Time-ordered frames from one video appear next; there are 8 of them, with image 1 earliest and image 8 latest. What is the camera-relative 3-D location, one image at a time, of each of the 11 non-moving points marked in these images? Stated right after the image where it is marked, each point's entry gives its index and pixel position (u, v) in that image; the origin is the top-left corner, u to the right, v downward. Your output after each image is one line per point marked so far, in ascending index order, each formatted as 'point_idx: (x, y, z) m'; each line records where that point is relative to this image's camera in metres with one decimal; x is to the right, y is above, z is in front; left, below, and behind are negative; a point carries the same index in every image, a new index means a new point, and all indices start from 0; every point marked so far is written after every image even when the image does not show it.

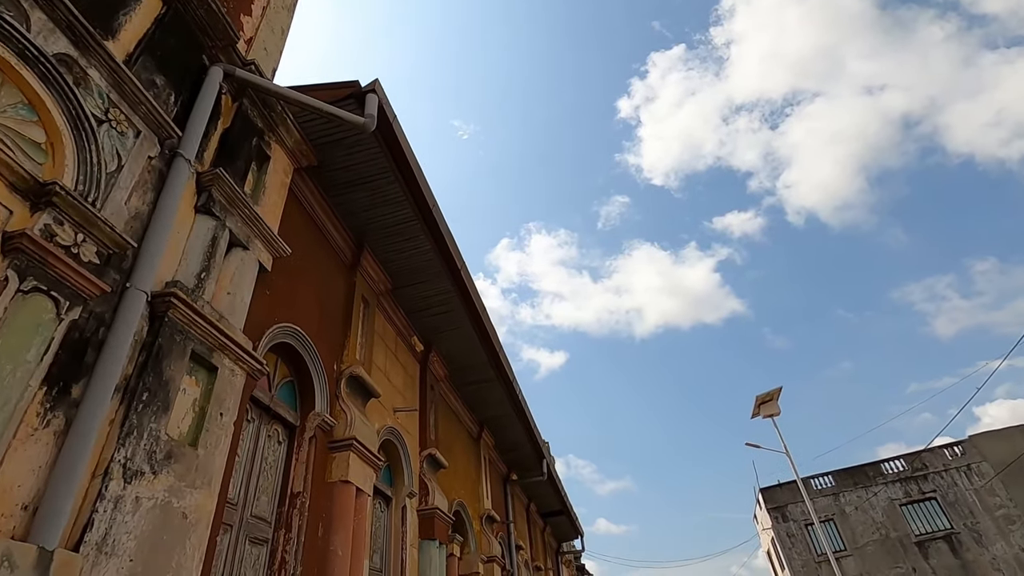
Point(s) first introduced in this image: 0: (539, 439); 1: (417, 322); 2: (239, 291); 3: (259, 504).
0: (+0.6, -3.4, +12.2) m
1: (-1.4, -0.5, +8.0) m
2: (-2.0, 0.0, +4.0) m
3: (-2.0, -1.7, +4.3) m
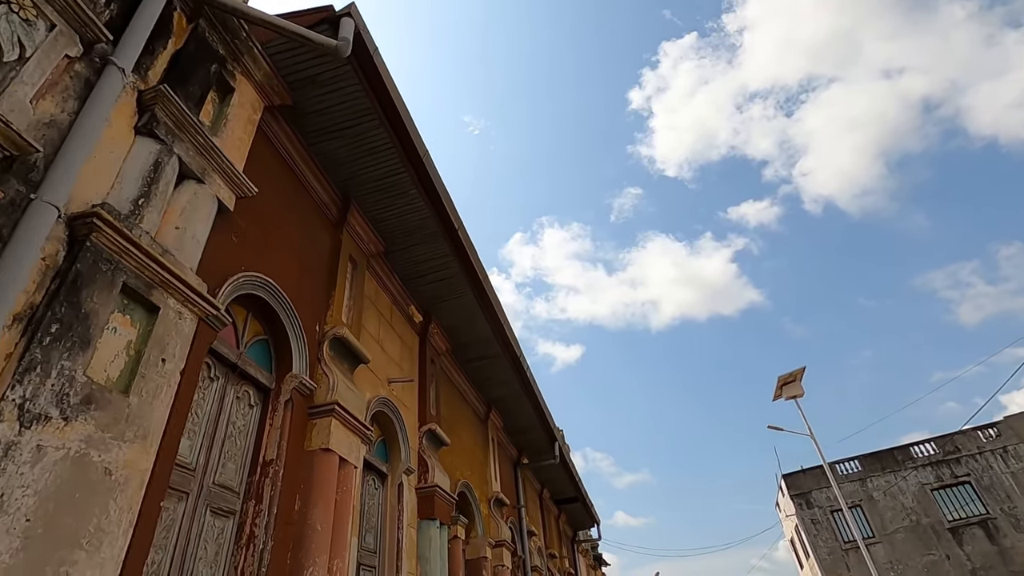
0: (+0.8, -2.9, +11.7) m
1: (-1.4, 0.0, +7.5) m
2: (-2.1, +0.4, +3.5) m
3: (-2.0, -1.3, +3.8) m
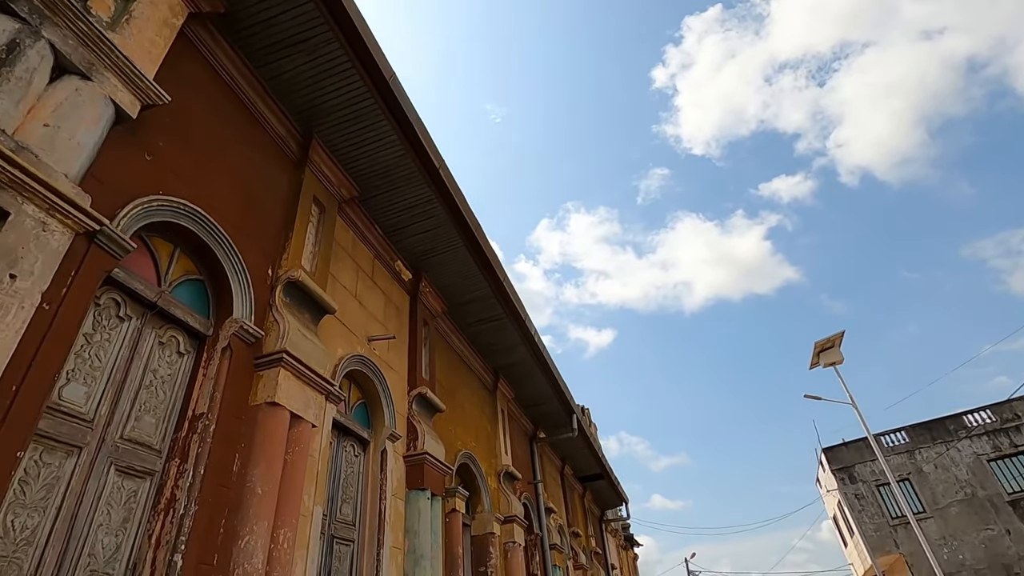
0: (+1.1, -2.1, +11.0) m
1: (-1.4, +0.6, +6.8) m
2: (-2.4, +0.9, +2.9) m
3: (-2.2, -0.8, +3.2) m
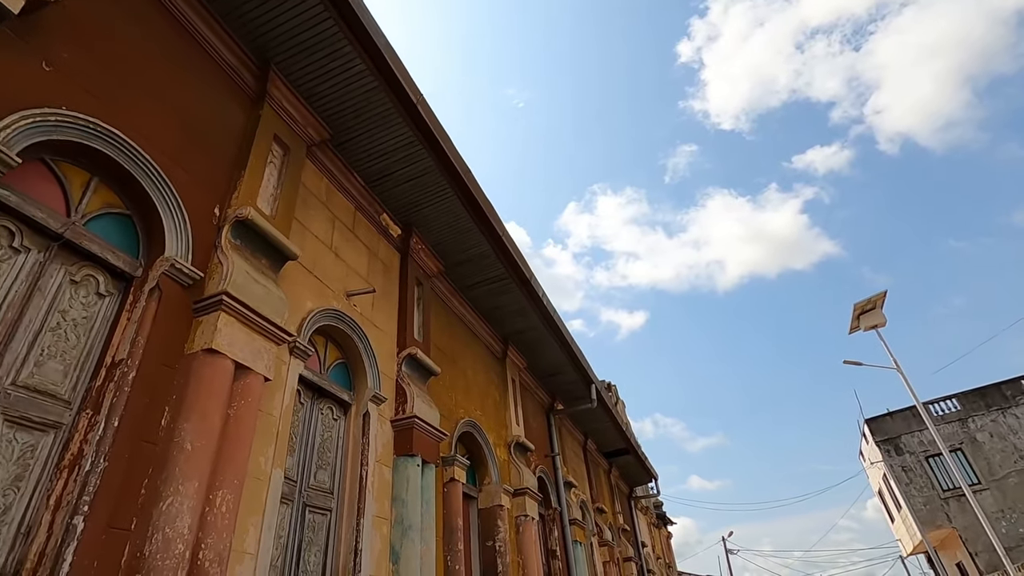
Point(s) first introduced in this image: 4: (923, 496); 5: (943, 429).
0: (+1.4, -1.4, +10.4) m
1: (-1.5, +1.1, +6.3) m
2: (-2.7, +1.2, +2.4) m
3: (-2.5, -0.4, +2.8) m
4: (+14.0, -7.1, +18.4) m
5: (+15.9, -5.2, +19.8) m
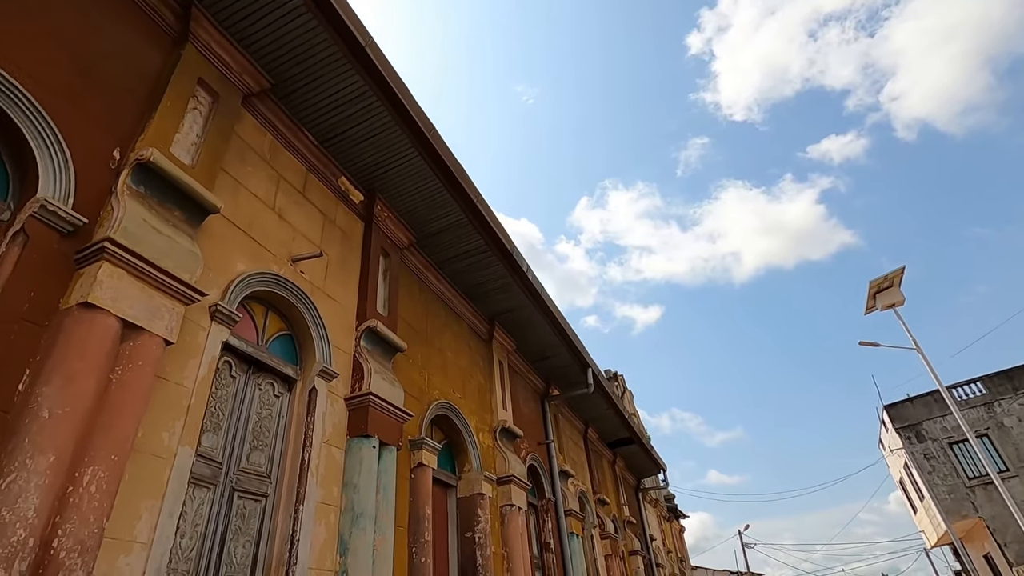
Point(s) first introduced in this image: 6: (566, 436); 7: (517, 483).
0: (+1.2, -1.0, +9.8) m
1: (-1.8, +1.4, +5.8) m
2: (-3.1, +1.5, +1.9) m
3: (-2.8, -0.1, +2.3) m
4: (+14.2, -6.4, +17.5) m
5: (+16.0, -4.4, +18.9) m
6: (+1.1, -3.1, +11.1) m
7: (+0.1, -2.7, +7.4) m
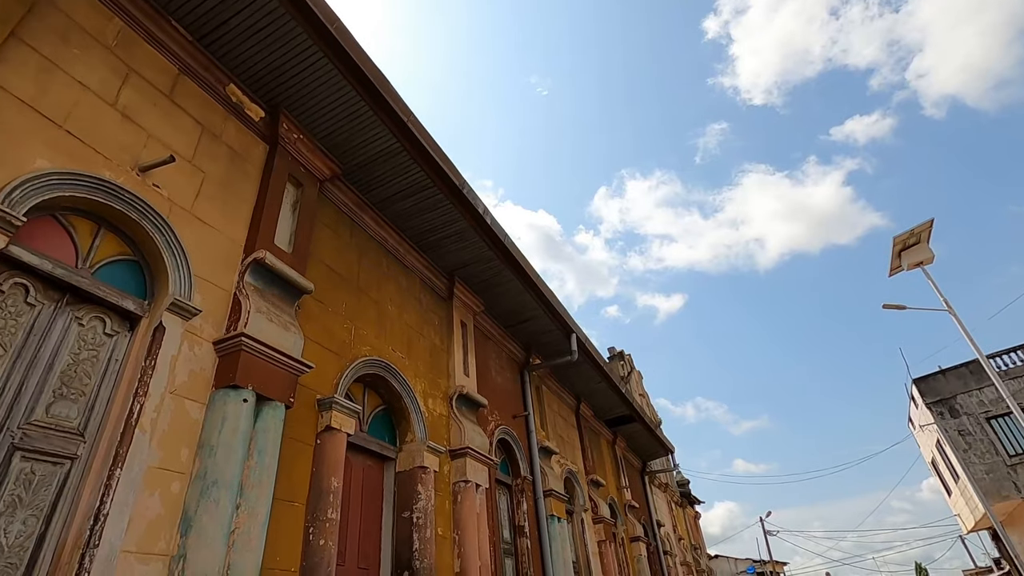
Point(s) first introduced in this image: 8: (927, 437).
0: (+0.7, -0.2, +8.7) m
1: (-2.5, +2.0, +4.8) m
2: (-3.9, +2.0, +0.9) m
3: (-3.6, +0.4, +1.4) m
4: (+14.1, -5.2, +16.0) m
5: (+15.9, -3.2, +17.3) m
6: (+0.7, -2.3, +10.1) m
7: (-0.5, -2.0, +6.4) m
8: (+14.6, -5.3, +18.9) m
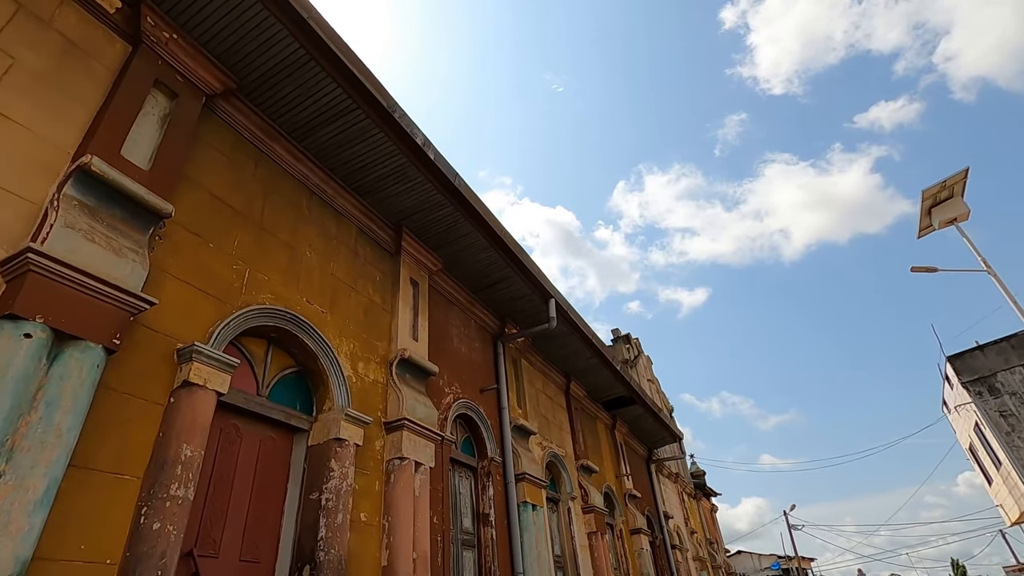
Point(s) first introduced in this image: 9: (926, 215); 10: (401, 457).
0: (+0.2, +0.4, +7.7) m
1: (-3.2, +2.6, +3.8) m
2: (-4.7, +2.5, +0.1) m
3: (-4.4, +0.9, +0.5) m
4: (+14.0, -4.3, +14.5) m
5: (+15.8, -2.2, +15.7) m
6: (+0.3, -1.7, +9.0) m
7: (-1.0, -1.4, +5.4) m
8: (+14.6, -4.3, +17.4) m
9: (+8.6, +1.6, +11.2) m
10: (-1.1, -1.6, +5.2) m
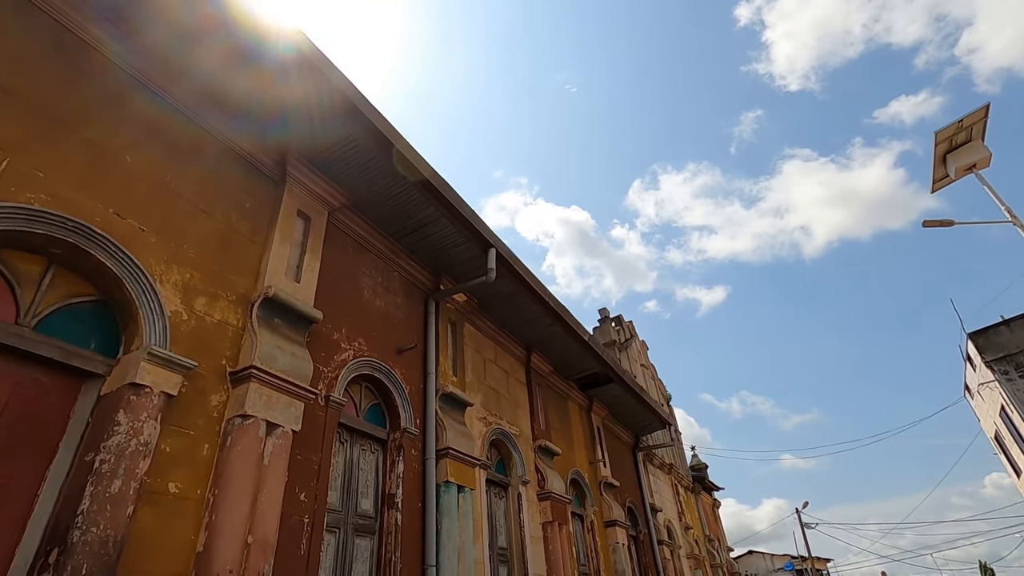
0: (-0.7, +1.1, +6.5) m
1: (-4.2, +3.2, +2.8) m
2: (-5.9, +3.2, -1.0) m
3: (-5.5, +1.5, -0.6) m
4: (+13.3, -3.5, +12.9) m
5: (+15.1, -1.4, +14.1) m
6: (-0.5, -1.0, +7.8) m
7: (-1.9, -0.8, +4.3) m
8: (+14.0, -3.5, +15.8) m
9: (+7.8, +2.3, +9.8) m
10: (-2.0, -1.0, +4.1) m
